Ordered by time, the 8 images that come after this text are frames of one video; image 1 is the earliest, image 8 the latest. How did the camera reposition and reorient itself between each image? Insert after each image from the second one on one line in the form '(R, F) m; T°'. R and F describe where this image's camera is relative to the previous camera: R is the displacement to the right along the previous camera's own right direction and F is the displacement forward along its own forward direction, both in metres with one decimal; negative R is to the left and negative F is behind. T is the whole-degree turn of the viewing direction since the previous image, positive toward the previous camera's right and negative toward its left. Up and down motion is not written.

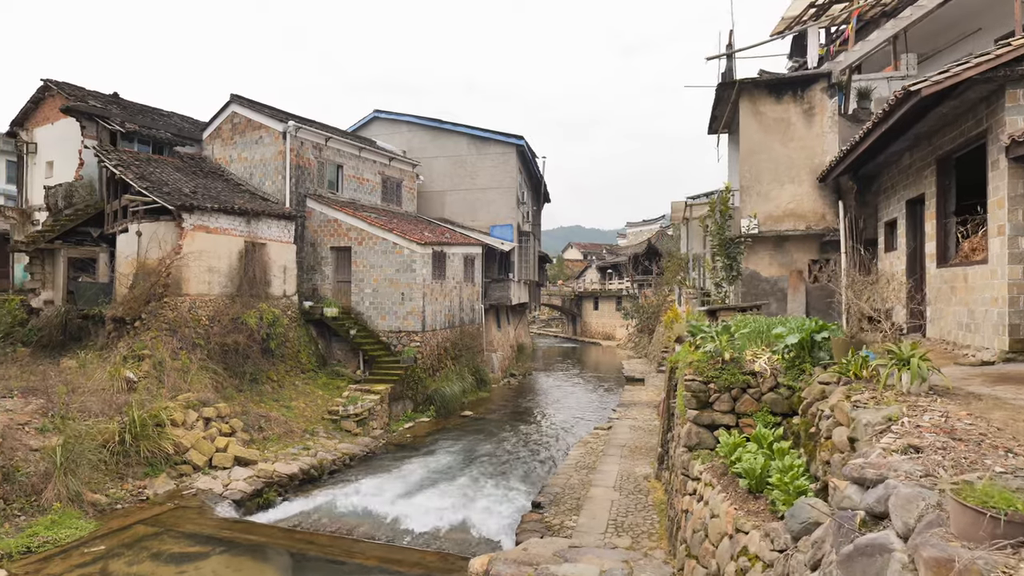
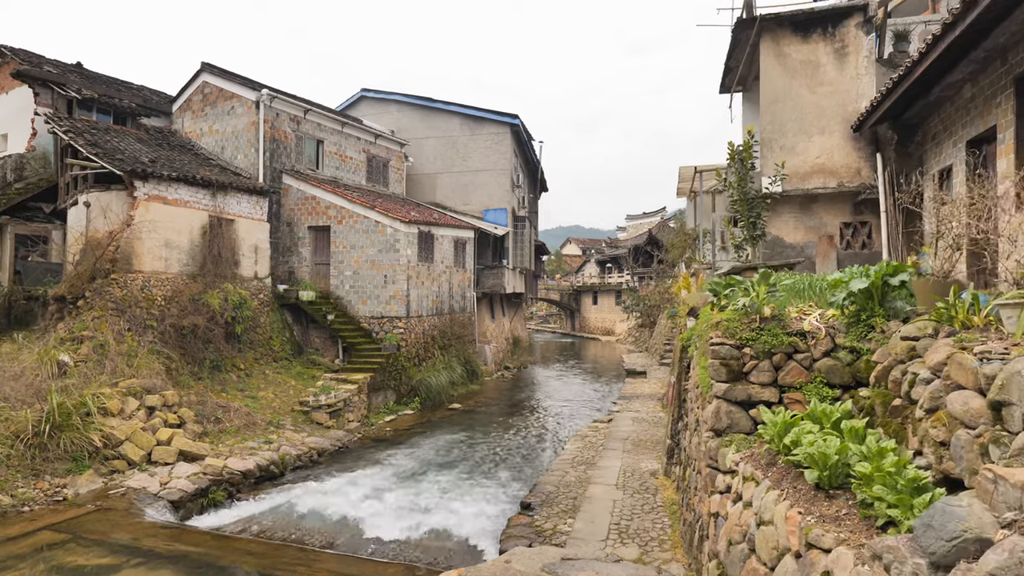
(+0.2, +1.4) m; 0°
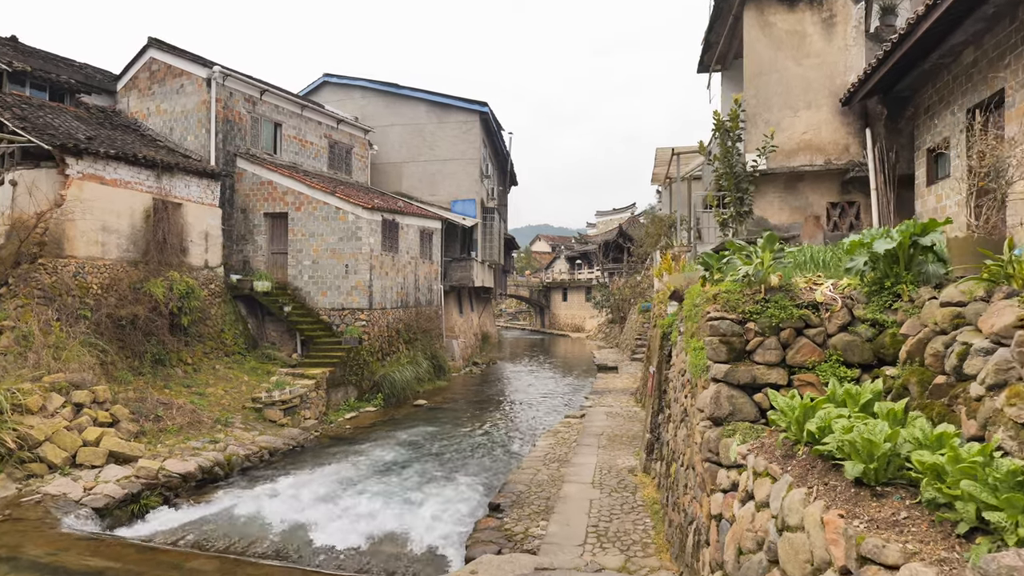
(0.0, +0.7) m; +3°
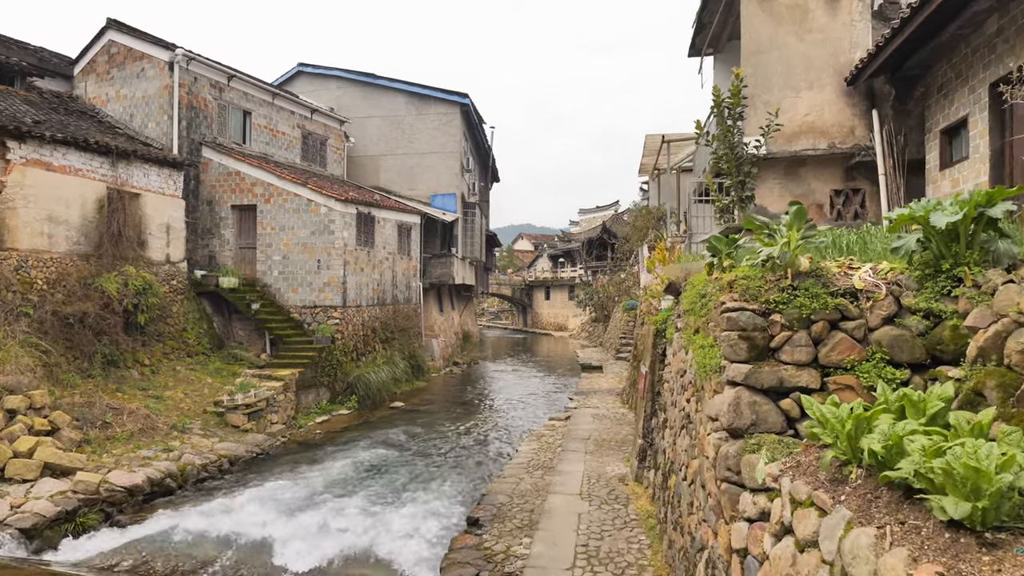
(0.0, +0.7) m; +2°
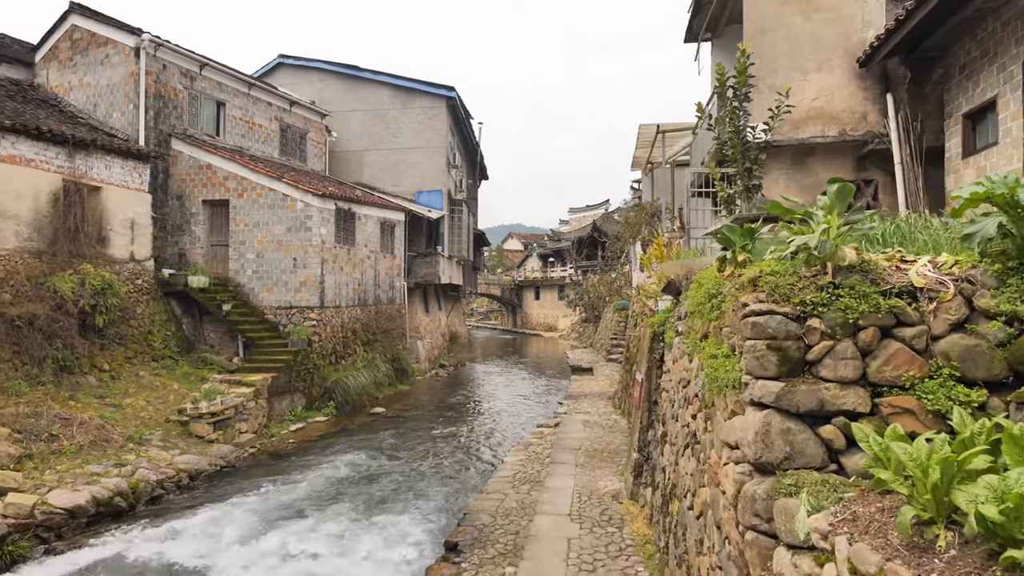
(+0.1, +0.7) m; +1°
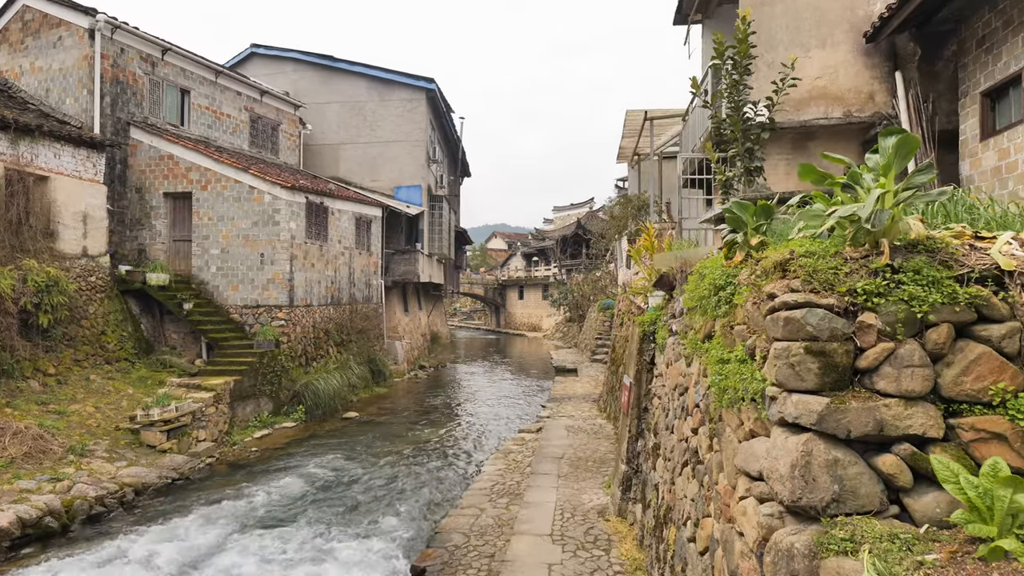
(+0.1, +0.7) m; +1°
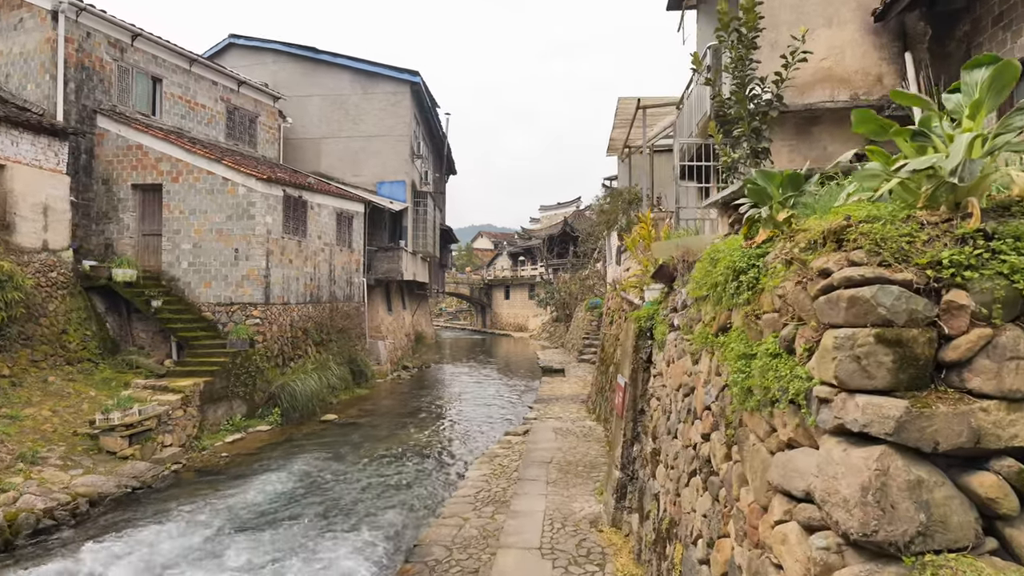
(0.0, +0.5) m; +1°
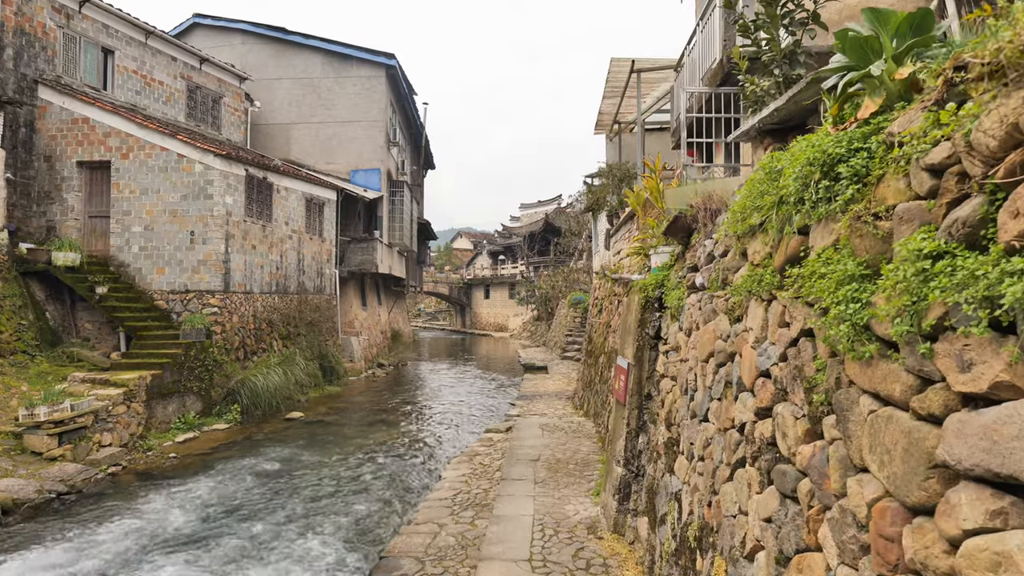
(0.0, +0.9) m; +2°
